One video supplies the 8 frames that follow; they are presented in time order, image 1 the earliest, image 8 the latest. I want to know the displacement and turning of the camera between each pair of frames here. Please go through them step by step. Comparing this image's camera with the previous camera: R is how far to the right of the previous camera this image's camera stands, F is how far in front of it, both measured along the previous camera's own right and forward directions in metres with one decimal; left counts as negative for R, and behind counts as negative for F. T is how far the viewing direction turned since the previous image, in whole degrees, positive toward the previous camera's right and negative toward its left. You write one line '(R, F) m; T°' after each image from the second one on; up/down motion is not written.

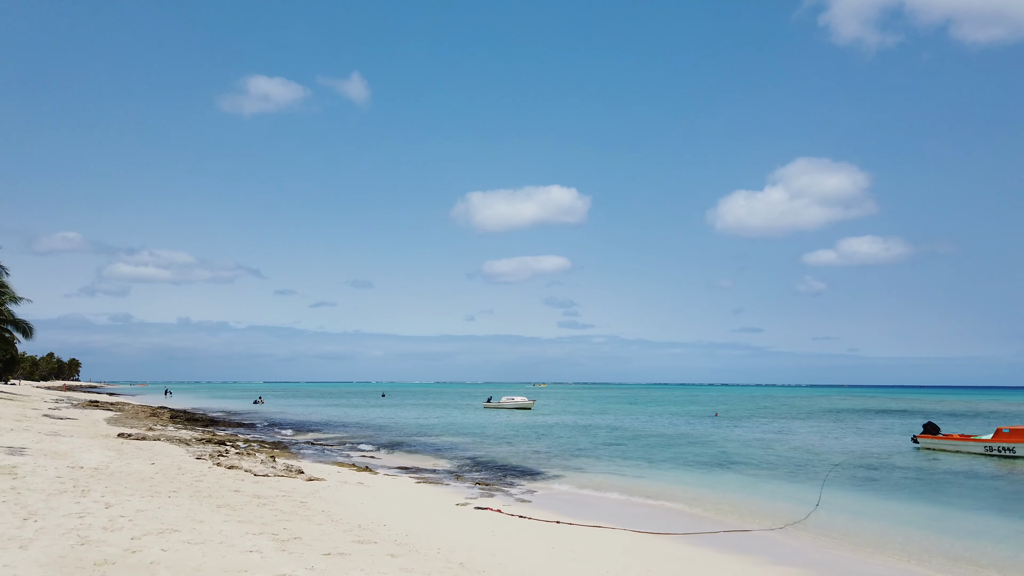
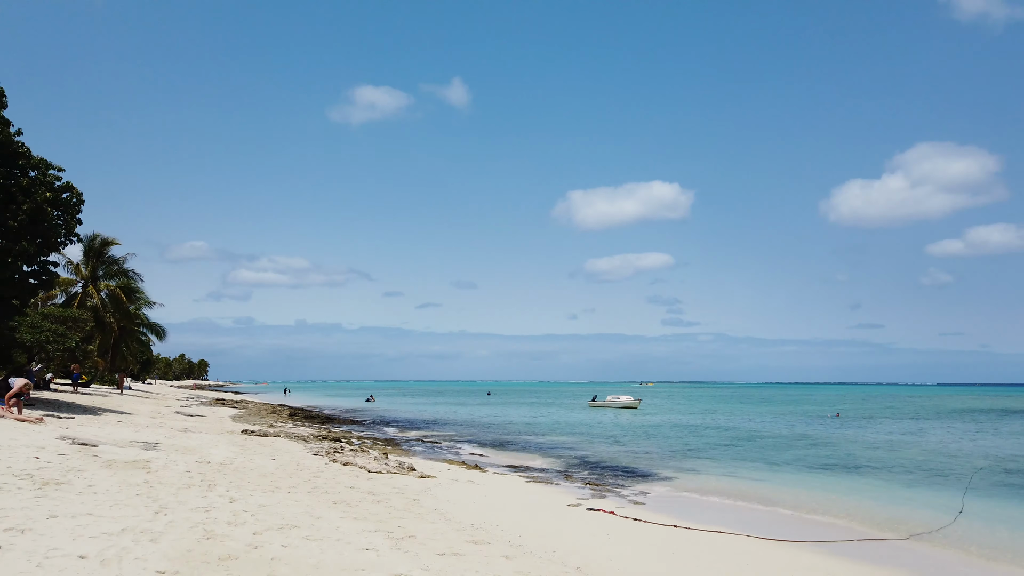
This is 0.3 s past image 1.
(-0.2, +0.7) m; -10°
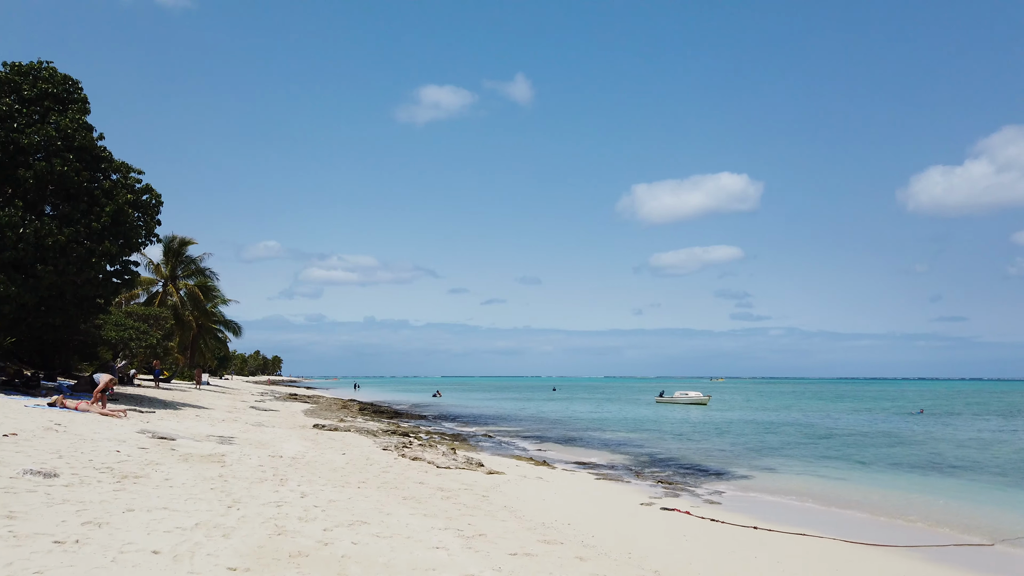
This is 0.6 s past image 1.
(-0.2, +0.5) m; -6°
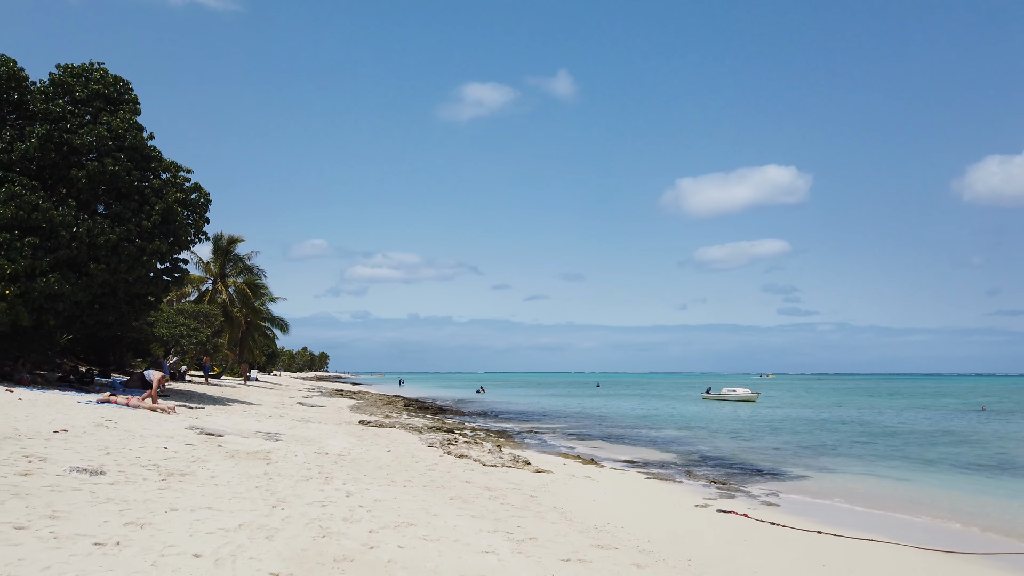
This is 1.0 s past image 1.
(-0.1, +0.5) m; -4°
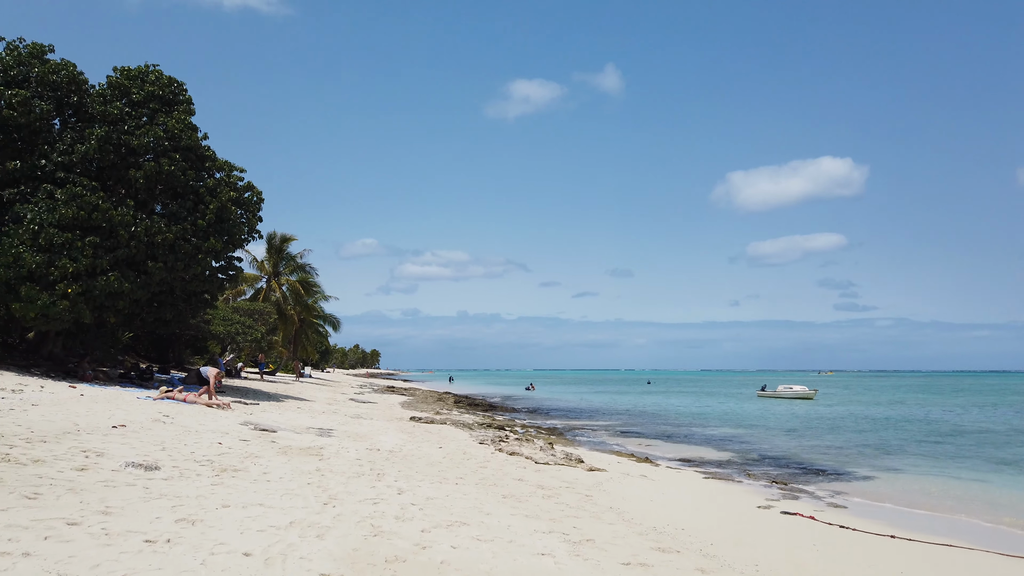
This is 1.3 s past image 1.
(-0.1, +0.4) m; -5°
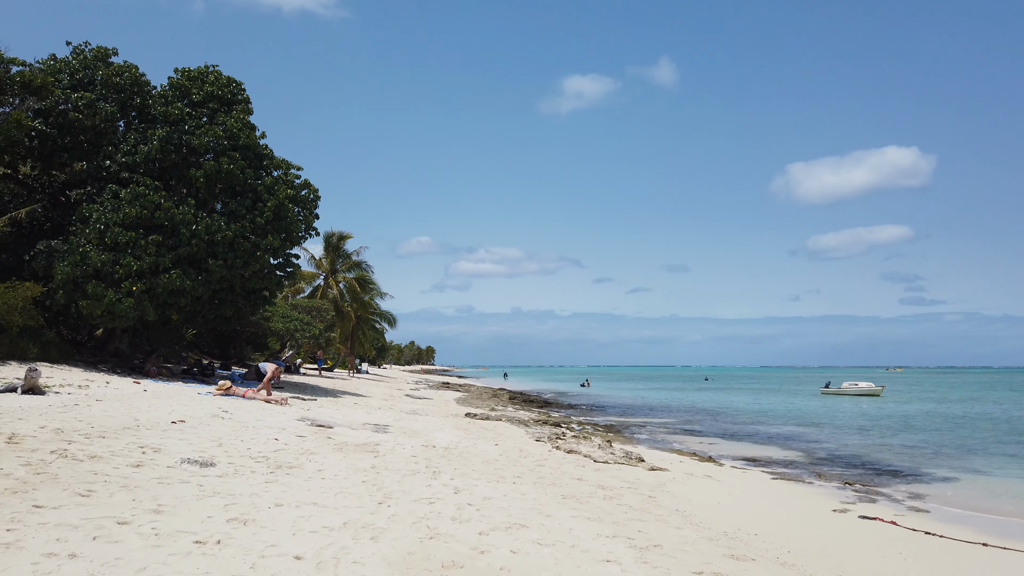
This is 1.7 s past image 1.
(-0.1, +0.5) m; -5°
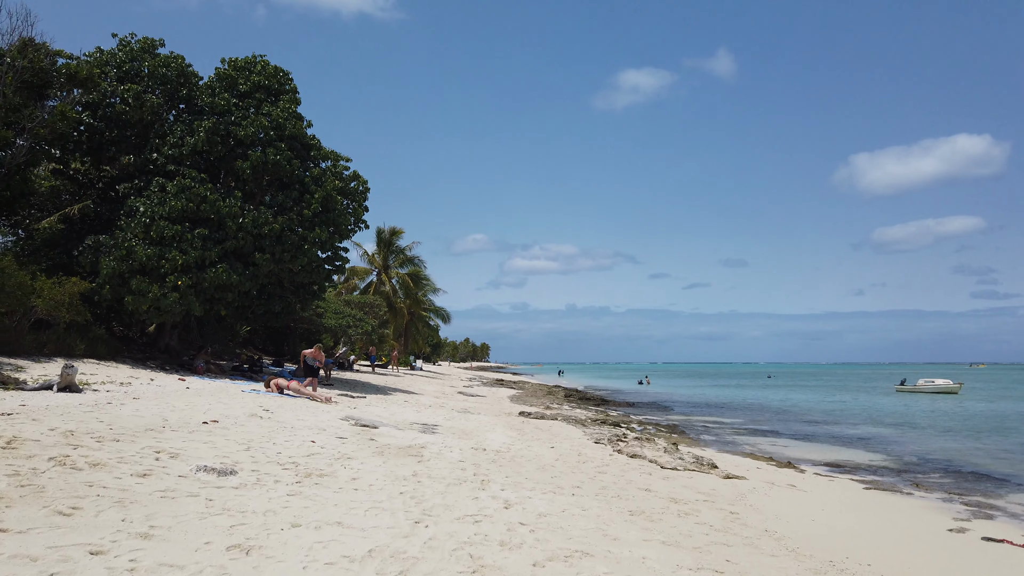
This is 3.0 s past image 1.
(-0.1, +1.2) m; -5°
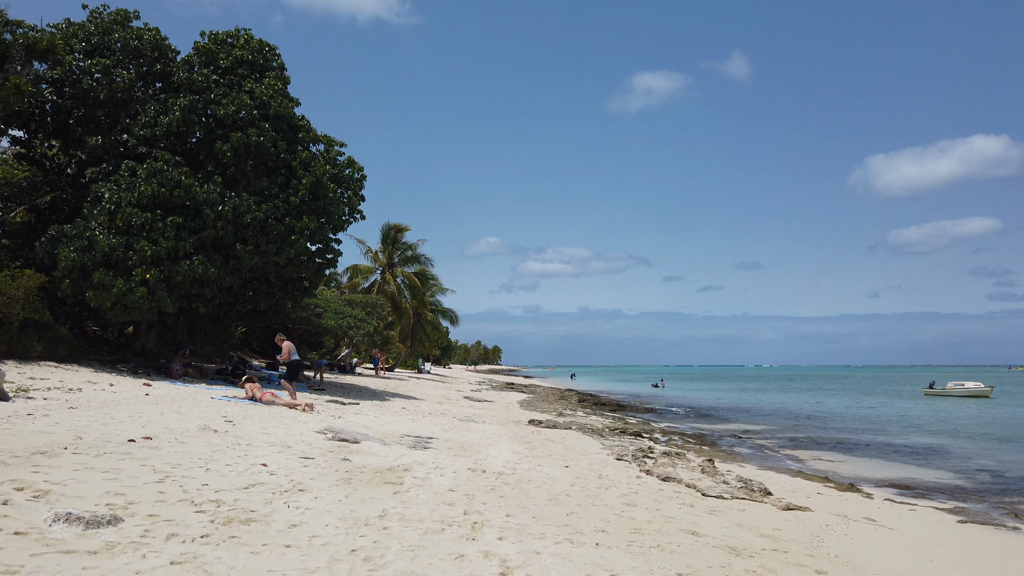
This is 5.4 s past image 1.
(+0.1, +2.1) m; -1°
